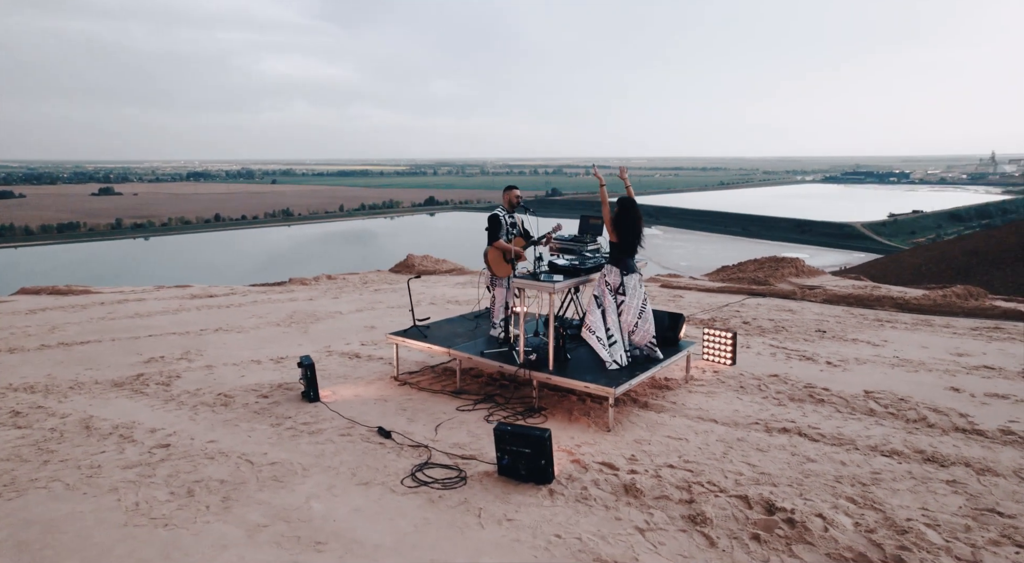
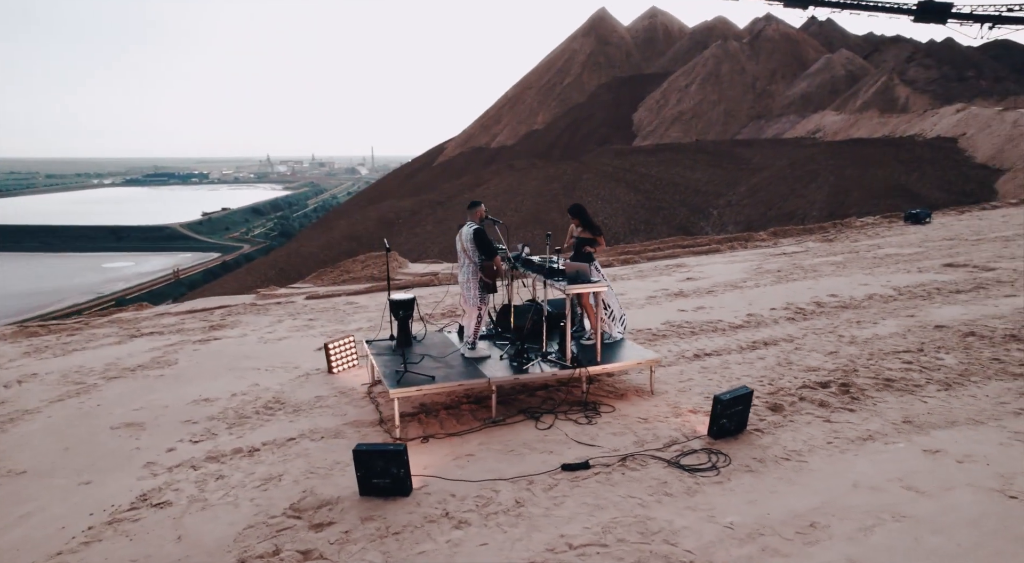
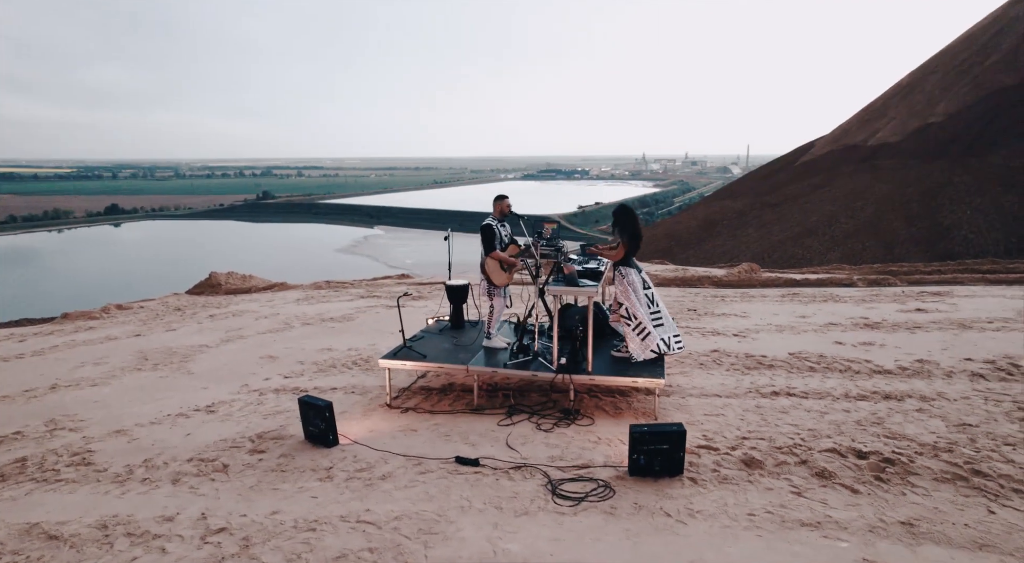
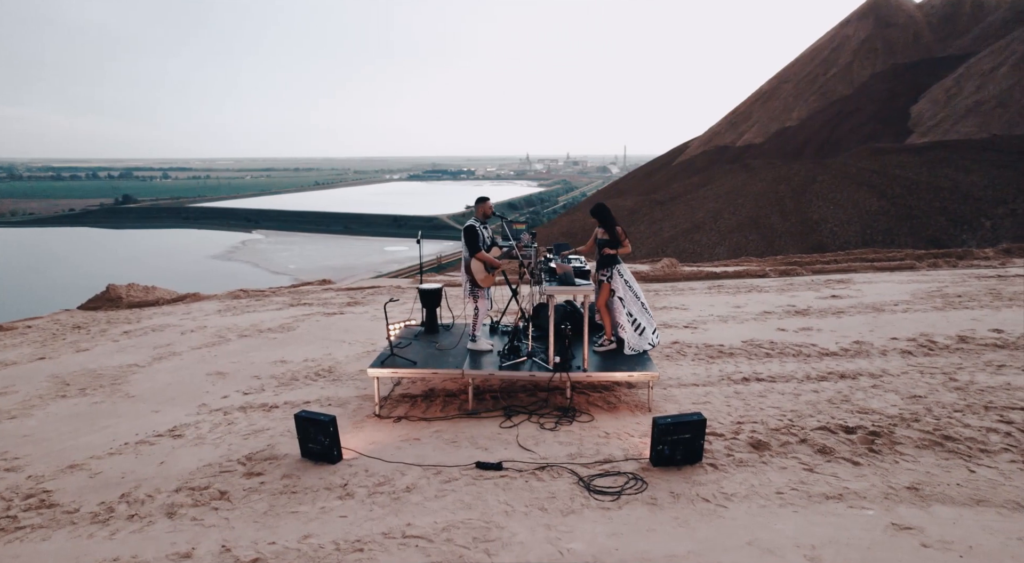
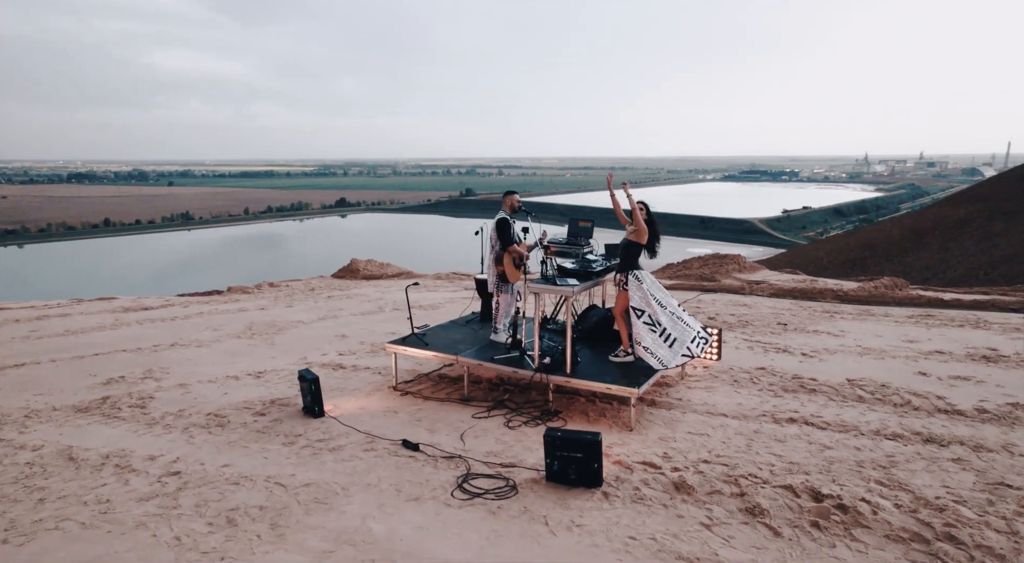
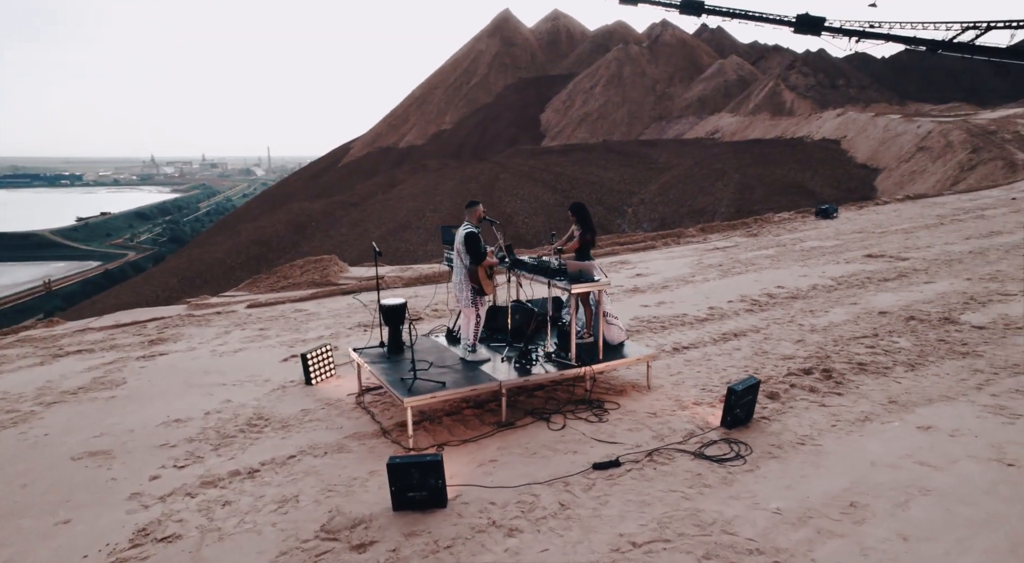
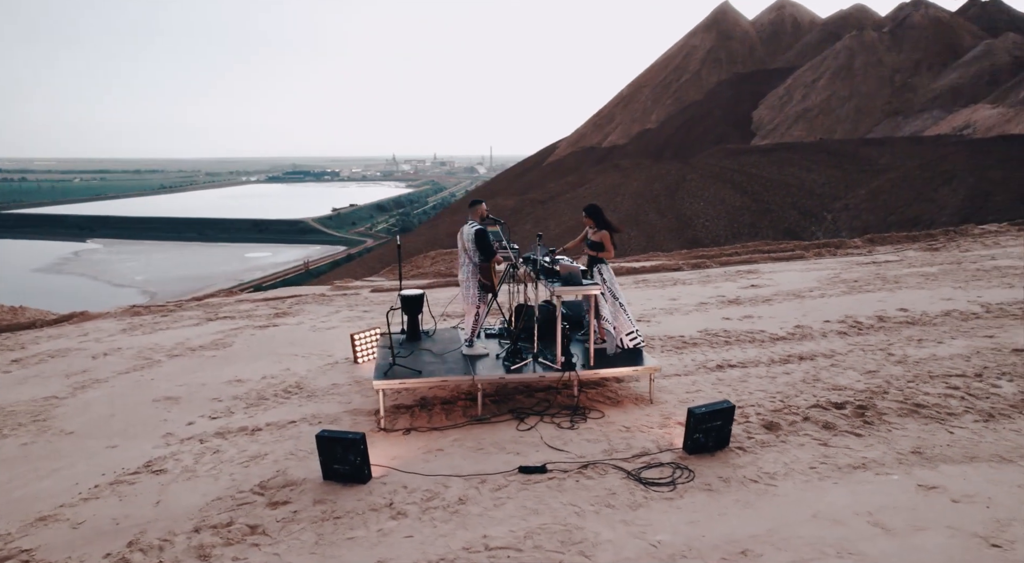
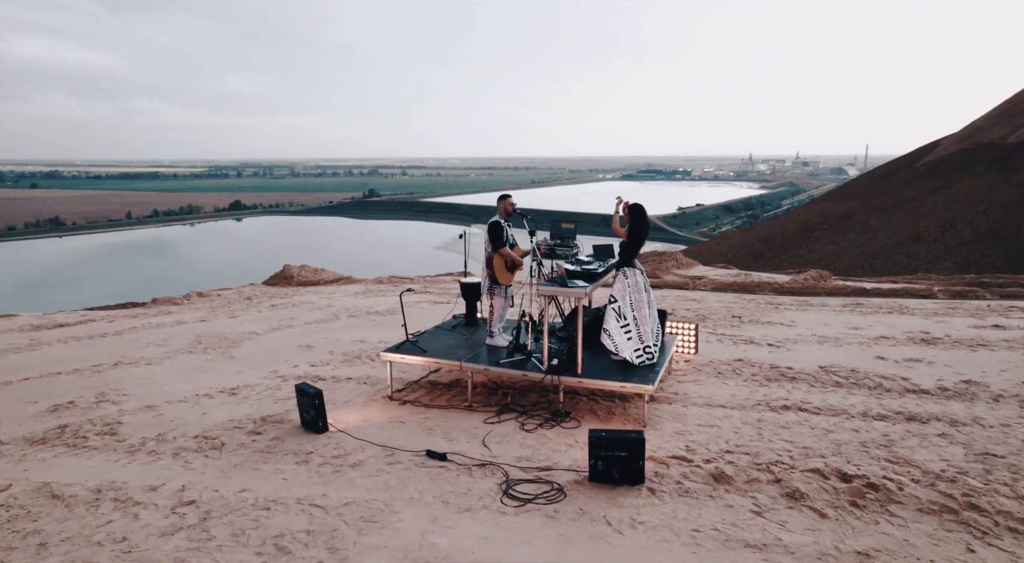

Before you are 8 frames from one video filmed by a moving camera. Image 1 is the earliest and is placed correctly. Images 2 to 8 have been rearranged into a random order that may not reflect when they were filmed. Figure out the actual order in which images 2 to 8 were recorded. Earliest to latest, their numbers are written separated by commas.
5, 8, 3, 4, 7, 2, 6
